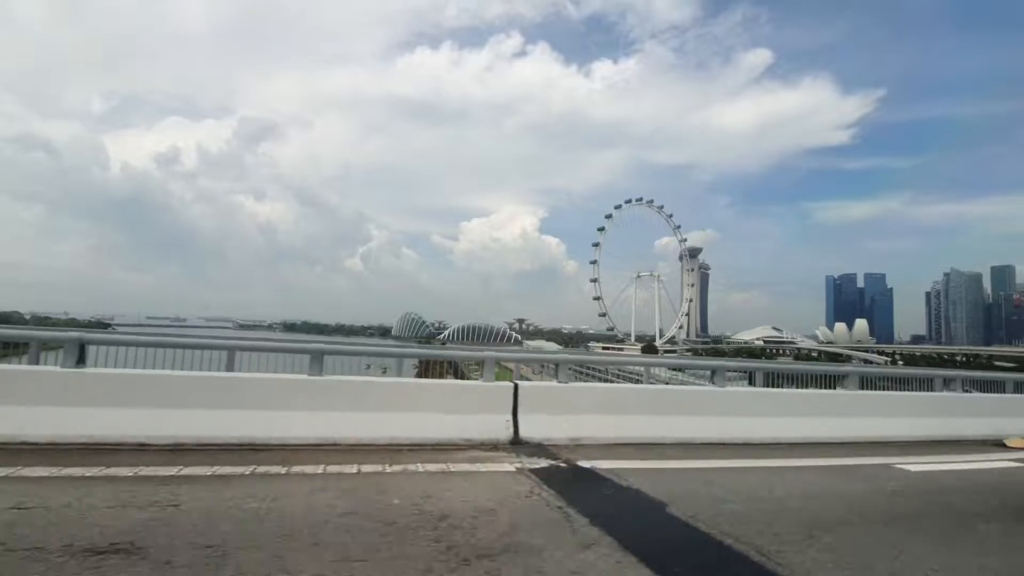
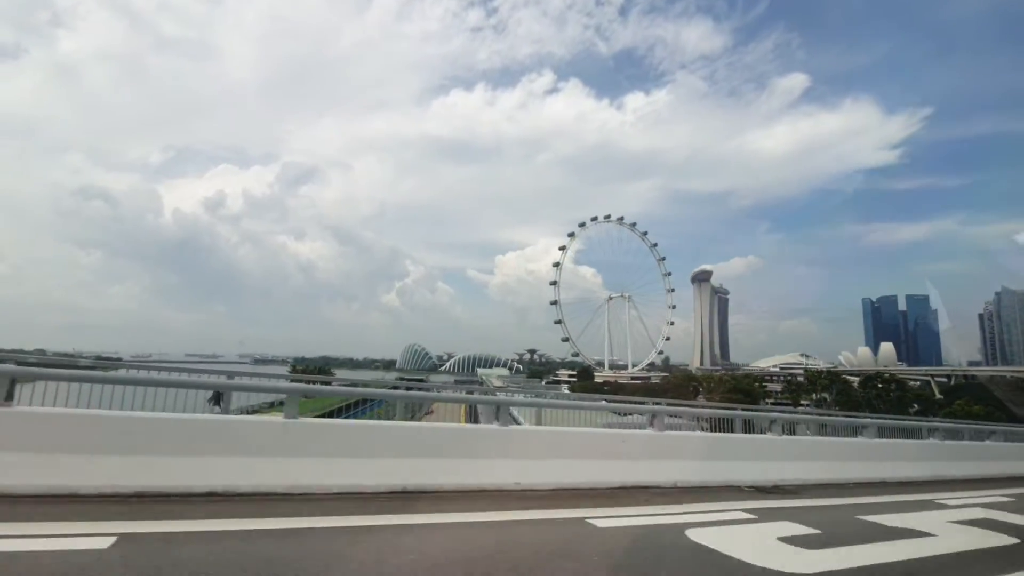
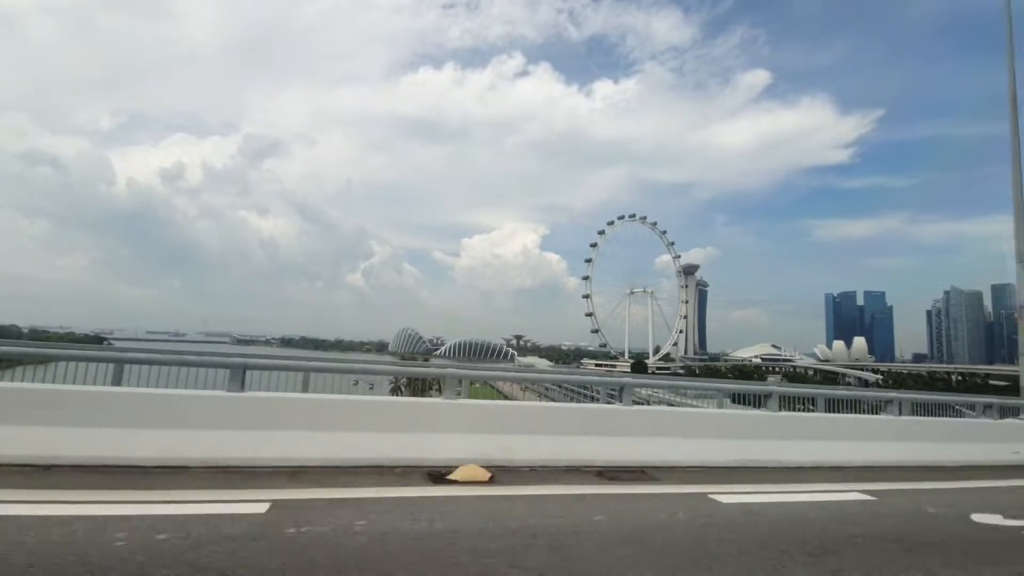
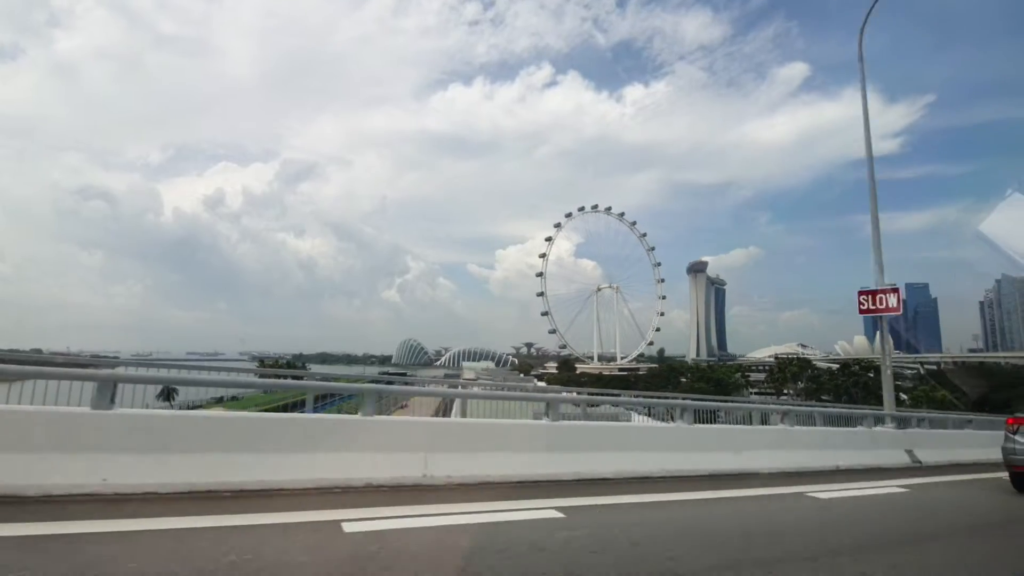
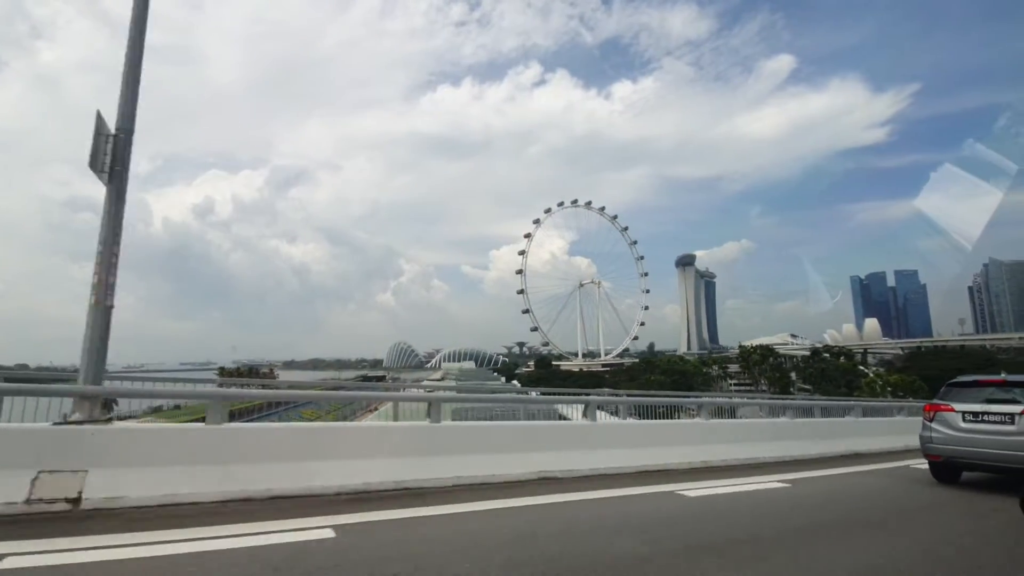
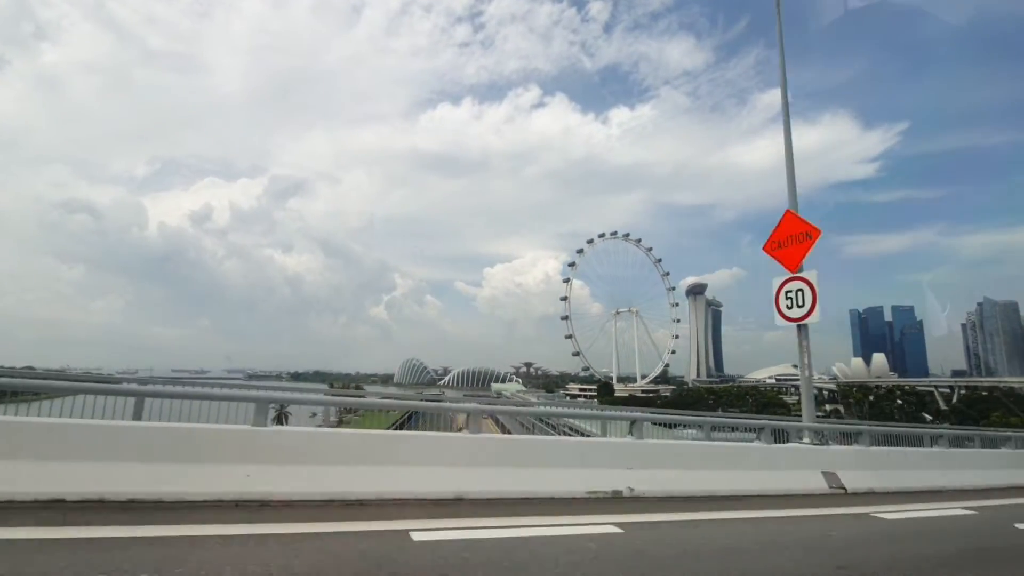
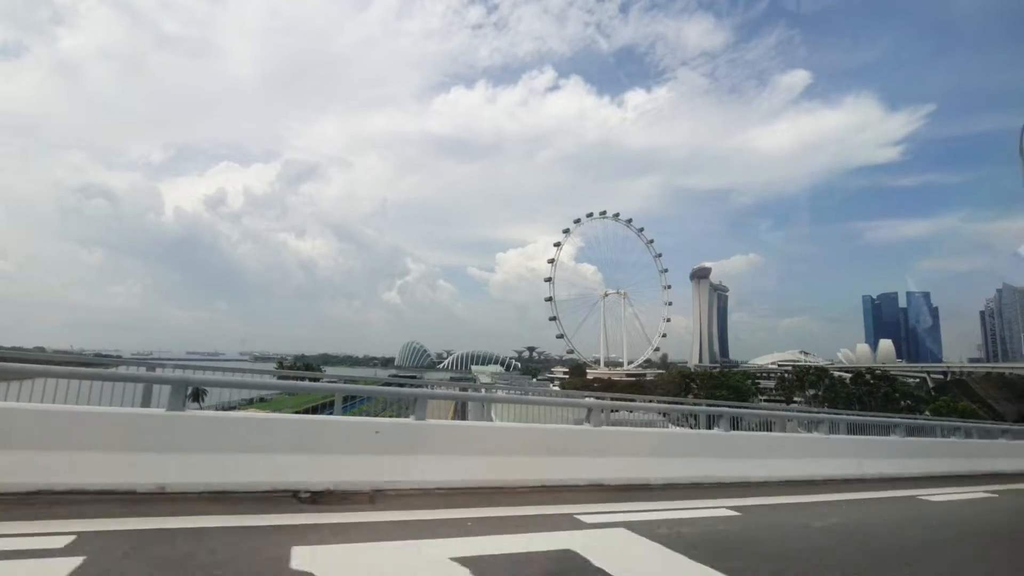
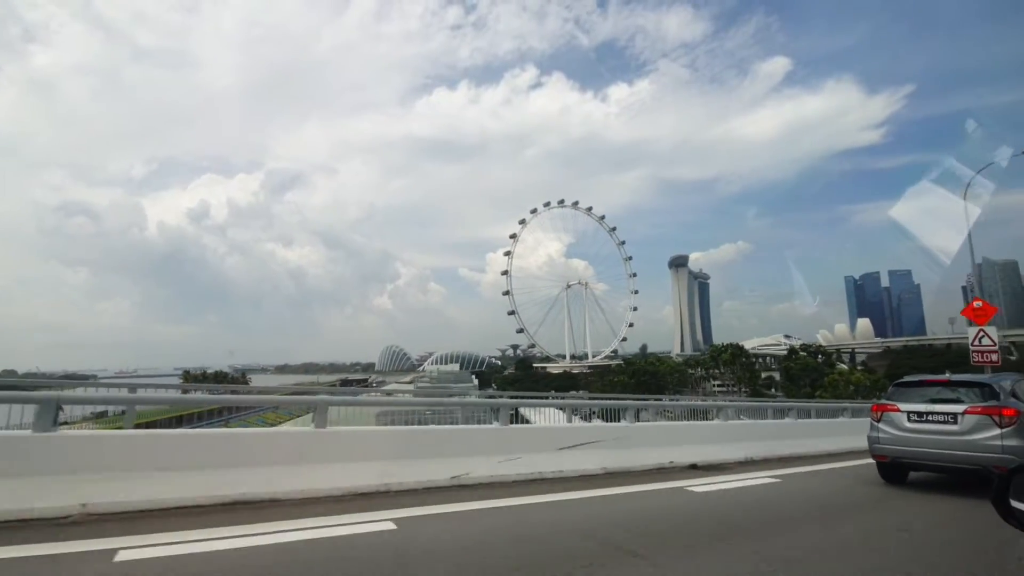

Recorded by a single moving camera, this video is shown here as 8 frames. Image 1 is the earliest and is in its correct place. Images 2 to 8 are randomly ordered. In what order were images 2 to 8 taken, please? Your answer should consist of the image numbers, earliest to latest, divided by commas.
3, 6, 2, 7, 4, 5, 8
